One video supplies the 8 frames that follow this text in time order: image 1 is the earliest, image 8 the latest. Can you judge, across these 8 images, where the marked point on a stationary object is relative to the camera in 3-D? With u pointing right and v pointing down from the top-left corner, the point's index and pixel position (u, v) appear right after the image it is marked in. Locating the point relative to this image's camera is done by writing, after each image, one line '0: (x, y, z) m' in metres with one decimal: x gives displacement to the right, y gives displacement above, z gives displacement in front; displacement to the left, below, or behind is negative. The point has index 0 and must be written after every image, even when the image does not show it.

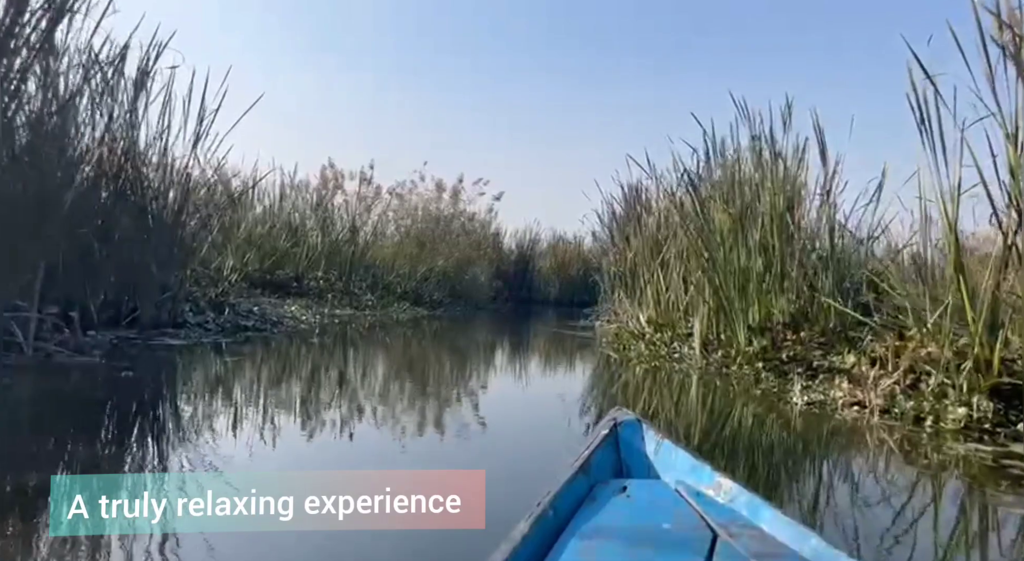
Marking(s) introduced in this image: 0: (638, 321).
0: (+1.3, -0.4, +7.0) m
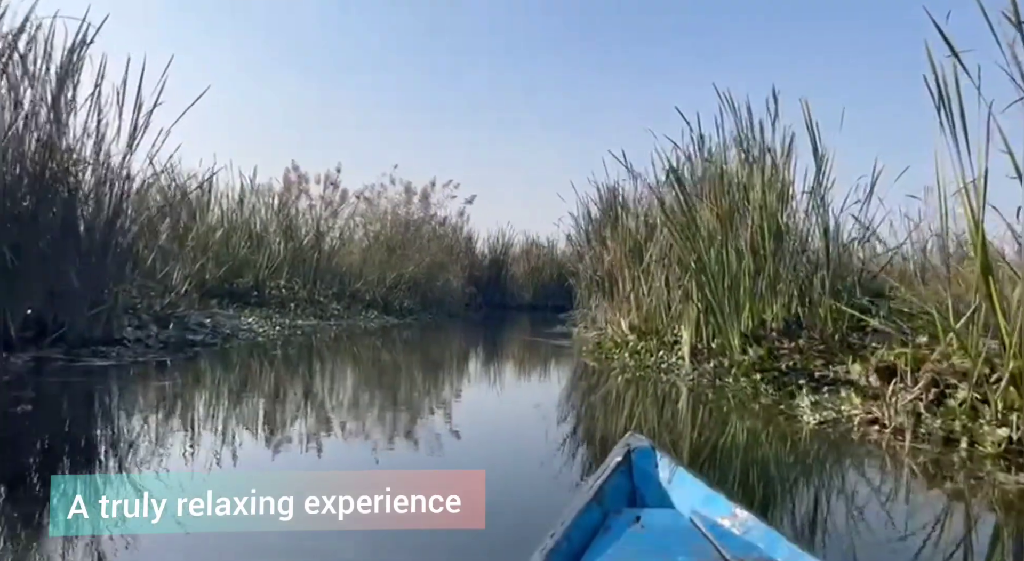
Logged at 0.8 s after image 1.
0: (+1.0, -0.4, +6.6) m
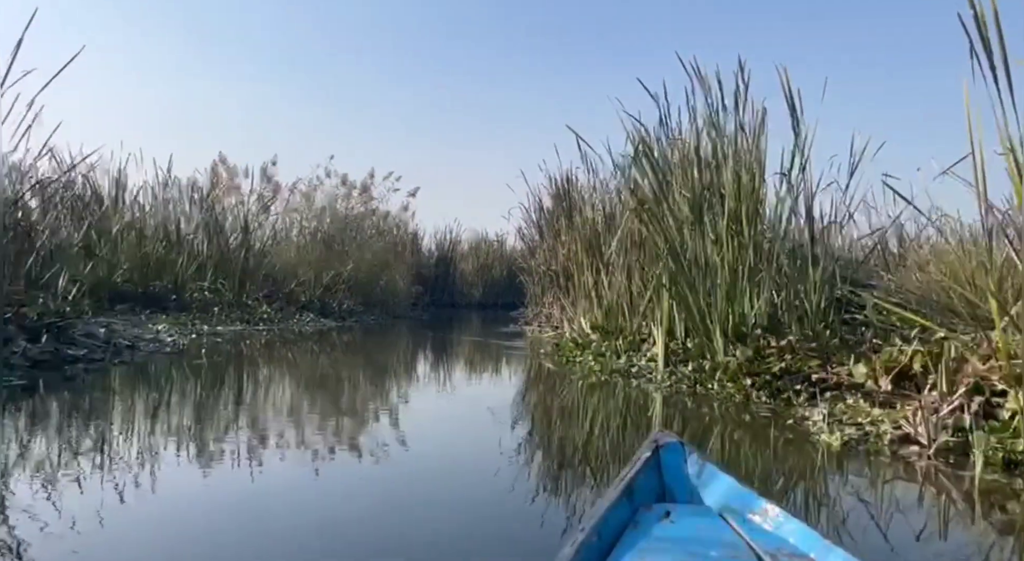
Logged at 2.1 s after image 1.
0: (+0.6, -0.4, +6.1) m
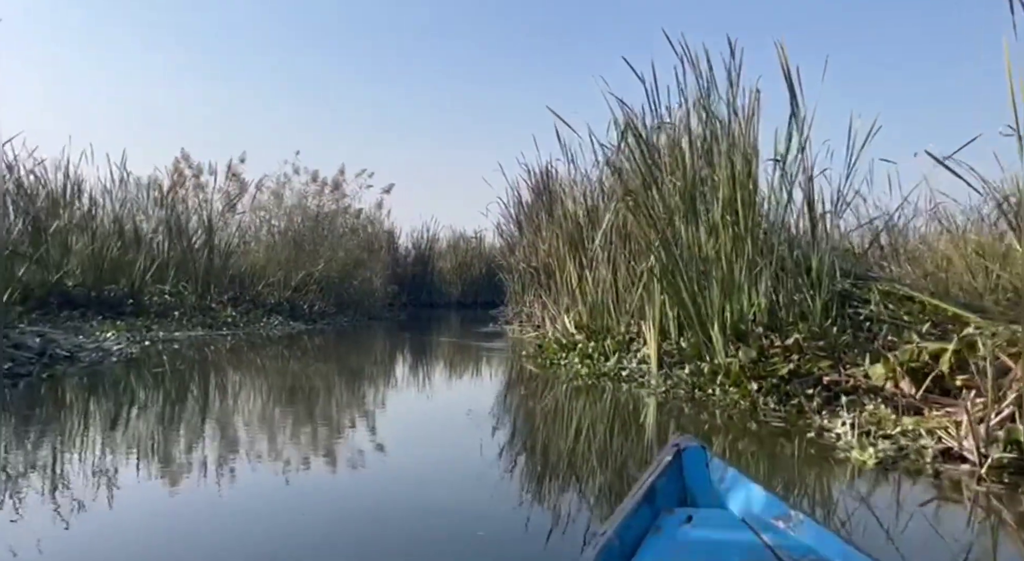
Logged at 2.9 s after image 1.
0: (+0.4, -0.4, +5.8) m
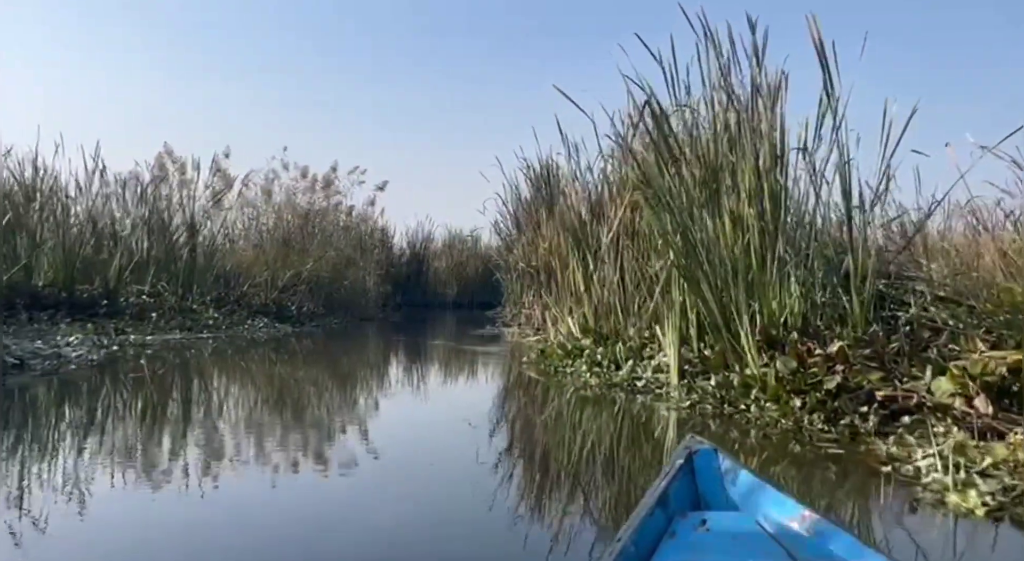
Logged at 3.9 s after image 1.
0: (+0.4, -0.4, +5.4) m
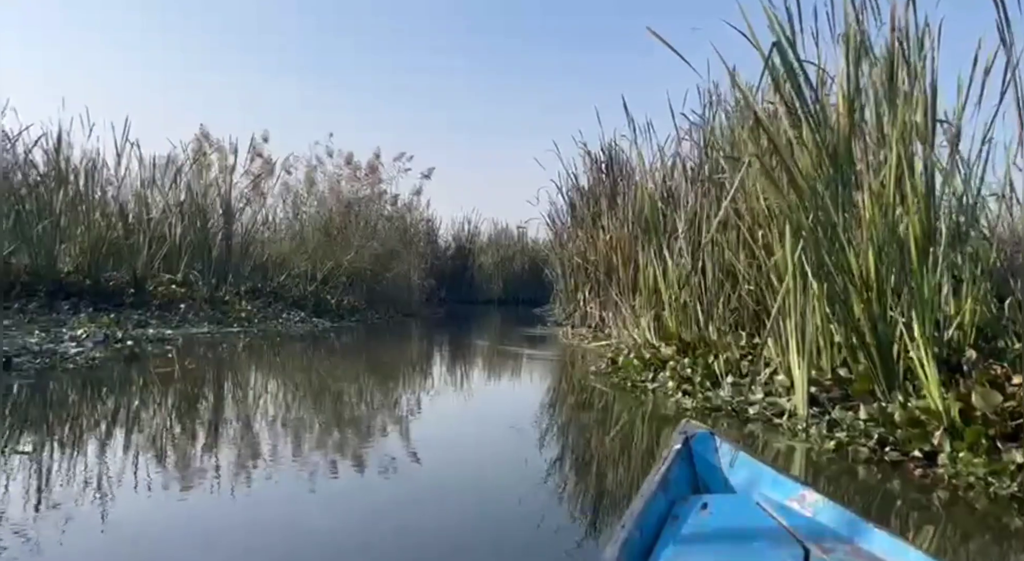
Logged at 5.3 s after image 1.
0: (+0.8, -0.4, +4.8) m
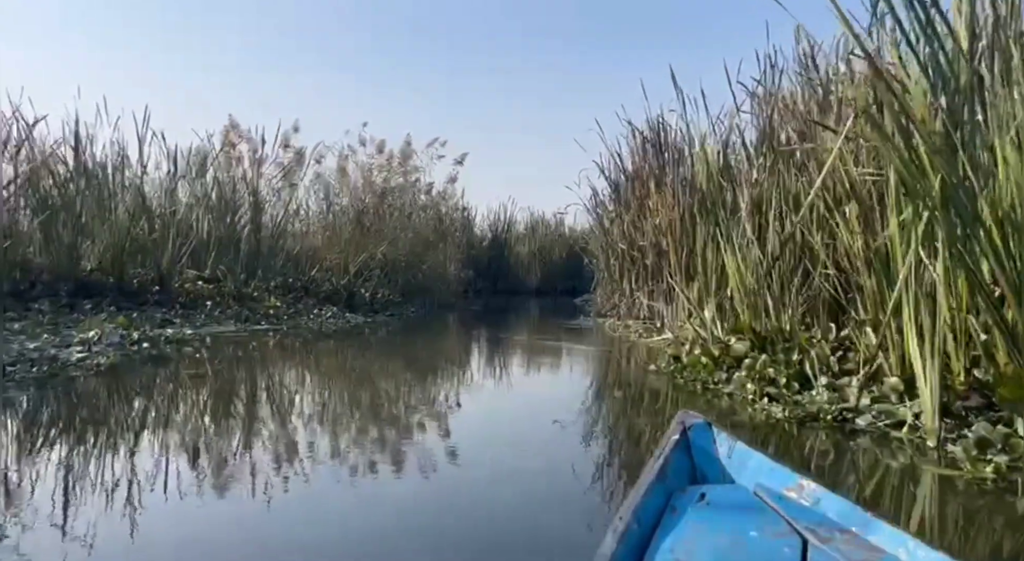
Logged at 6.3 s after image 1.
0: (+1.1, -0.3, +4.3) m
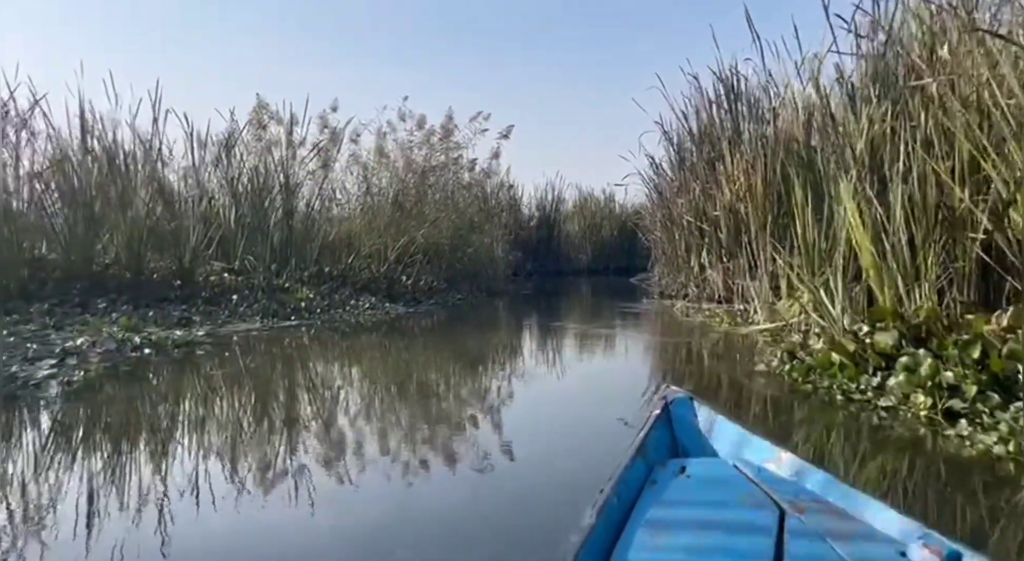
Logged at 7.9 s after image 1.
0: (+1.4, -0.1, +3.6) m
